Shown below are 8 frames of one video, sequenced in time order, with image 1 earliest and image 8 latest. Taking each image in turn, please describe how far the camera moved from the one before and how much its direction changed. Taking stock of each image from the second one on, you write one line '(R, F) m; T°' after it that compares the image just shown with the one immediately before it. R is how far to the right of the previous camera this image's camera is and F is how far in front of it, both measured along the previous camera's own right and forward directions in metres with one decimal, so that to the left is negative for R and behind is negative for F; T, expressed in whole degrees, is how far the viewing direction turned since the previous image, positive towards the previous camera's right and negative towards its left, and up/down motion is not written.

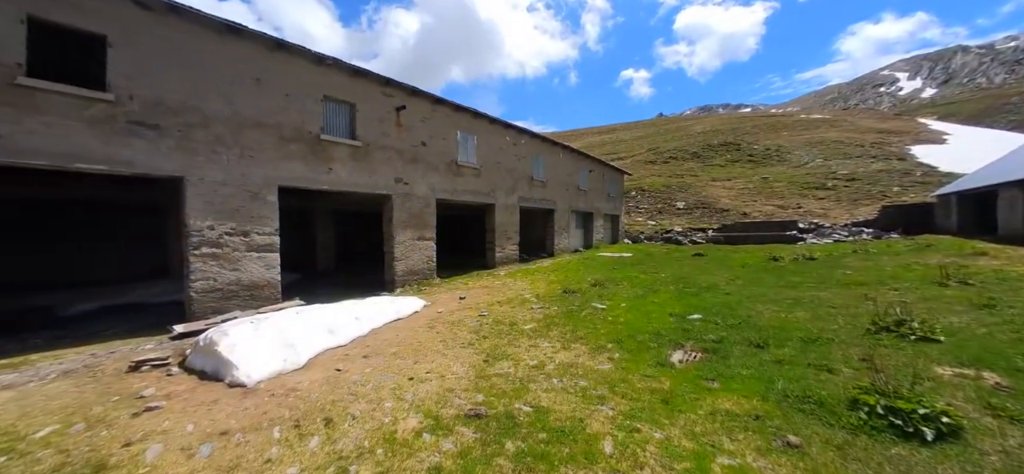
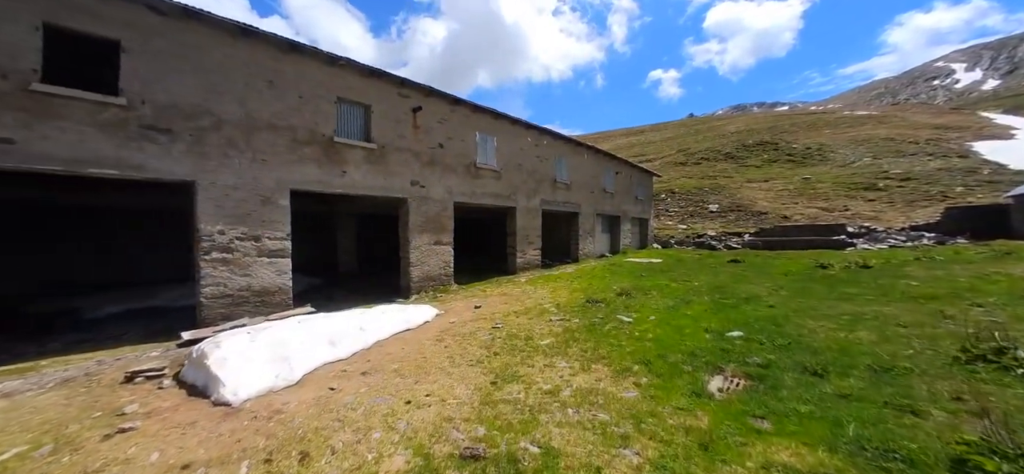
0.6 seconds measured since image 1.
(+0.2, +0.7) m; -3°
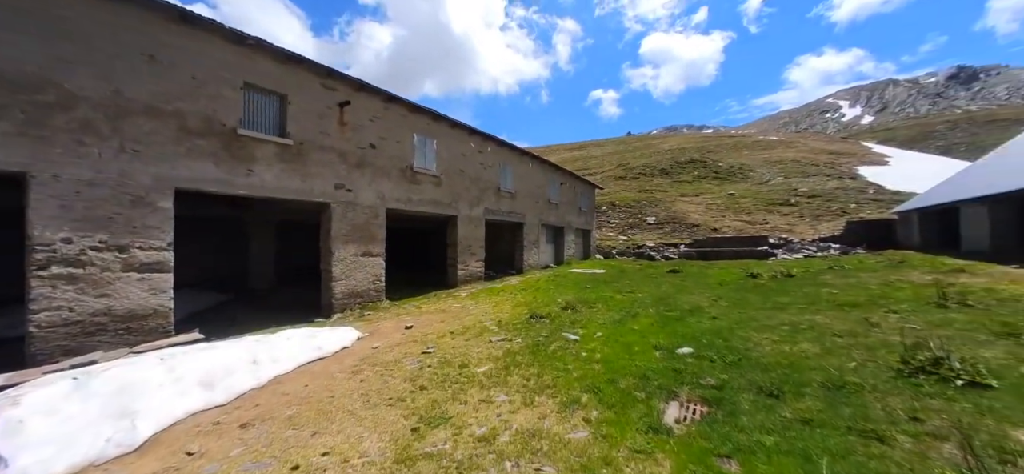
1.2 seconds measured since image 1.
(+0.2, +0.9) m; +9°
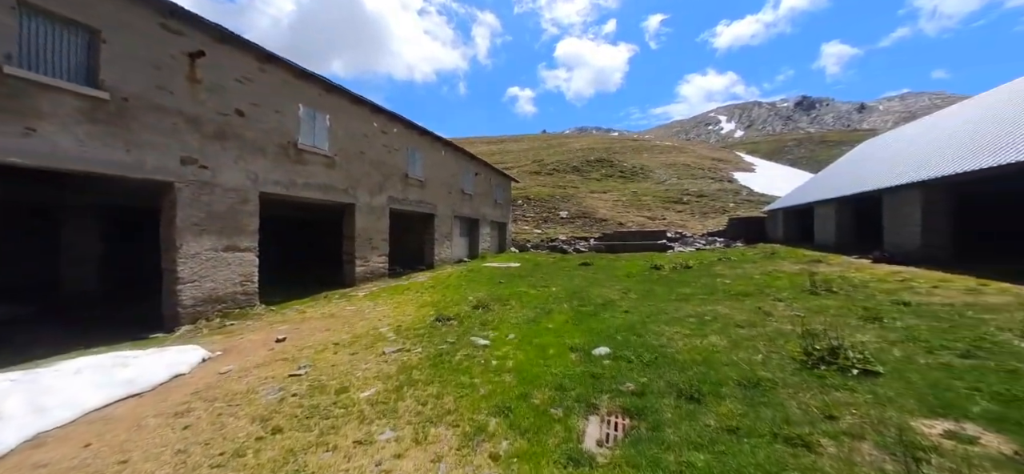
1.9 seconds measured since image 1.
(+0.3, +1.0) m; +14°
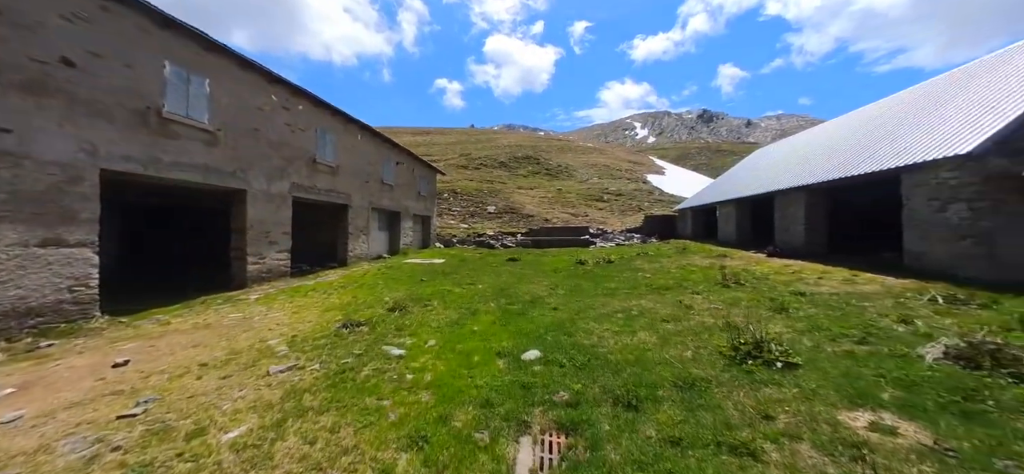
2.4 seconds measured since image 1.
(+0.1, +0.7) m; +12°
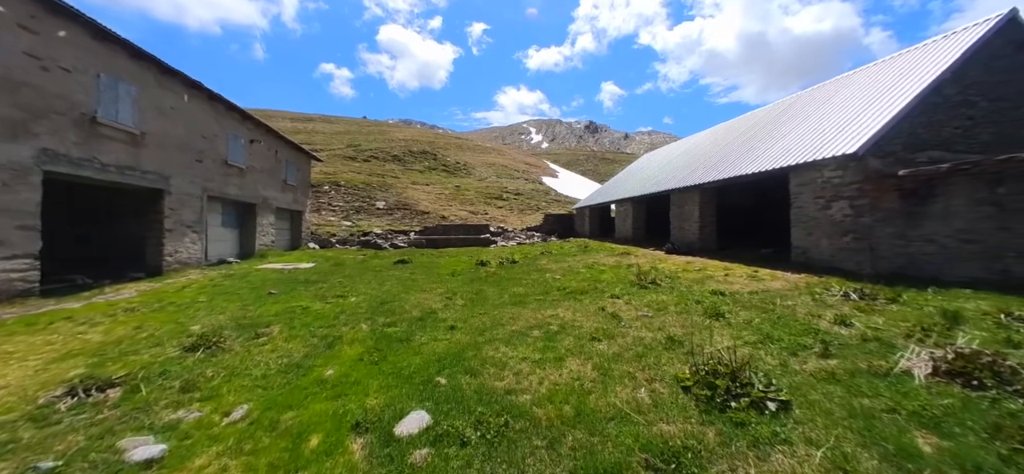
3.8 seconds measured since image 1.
(+0.2, +1.8) m; +17°
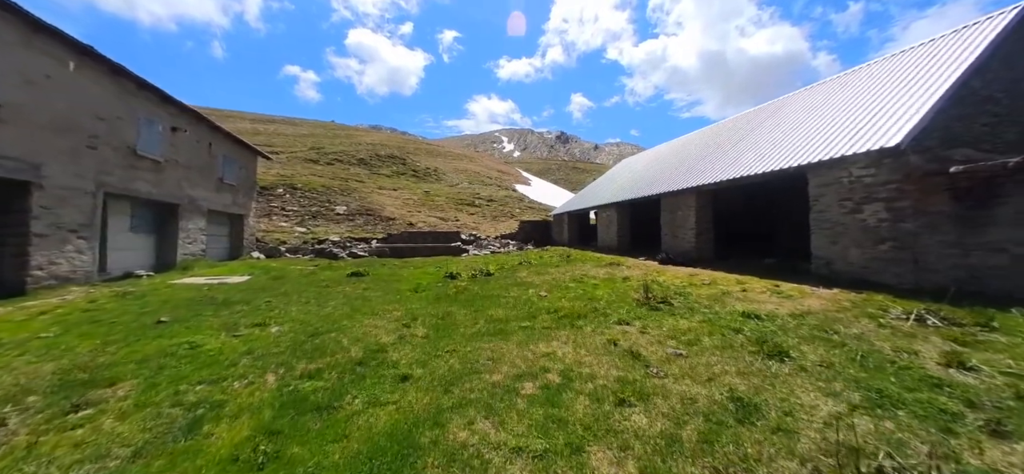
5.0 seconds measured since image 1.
(-0.1, +1.6) m; +5°
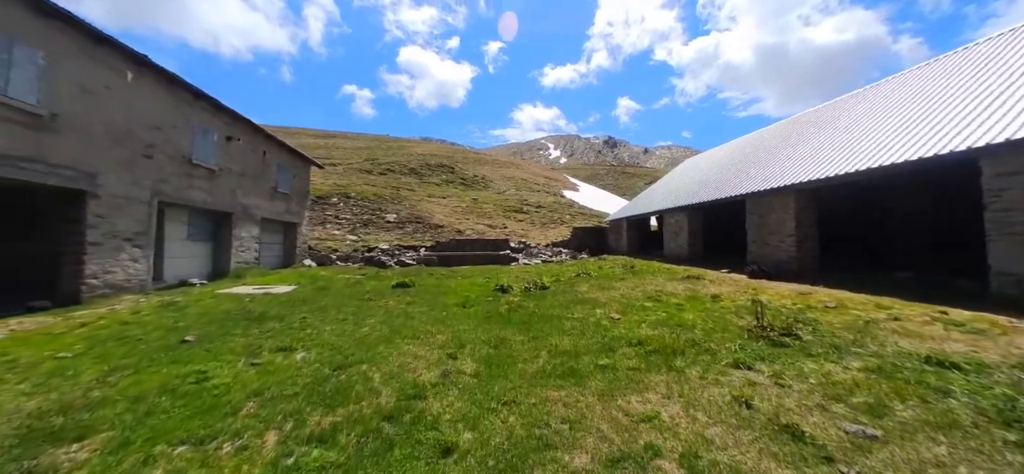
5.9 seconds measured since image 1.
(-0.3, +1.1) m; -7°
